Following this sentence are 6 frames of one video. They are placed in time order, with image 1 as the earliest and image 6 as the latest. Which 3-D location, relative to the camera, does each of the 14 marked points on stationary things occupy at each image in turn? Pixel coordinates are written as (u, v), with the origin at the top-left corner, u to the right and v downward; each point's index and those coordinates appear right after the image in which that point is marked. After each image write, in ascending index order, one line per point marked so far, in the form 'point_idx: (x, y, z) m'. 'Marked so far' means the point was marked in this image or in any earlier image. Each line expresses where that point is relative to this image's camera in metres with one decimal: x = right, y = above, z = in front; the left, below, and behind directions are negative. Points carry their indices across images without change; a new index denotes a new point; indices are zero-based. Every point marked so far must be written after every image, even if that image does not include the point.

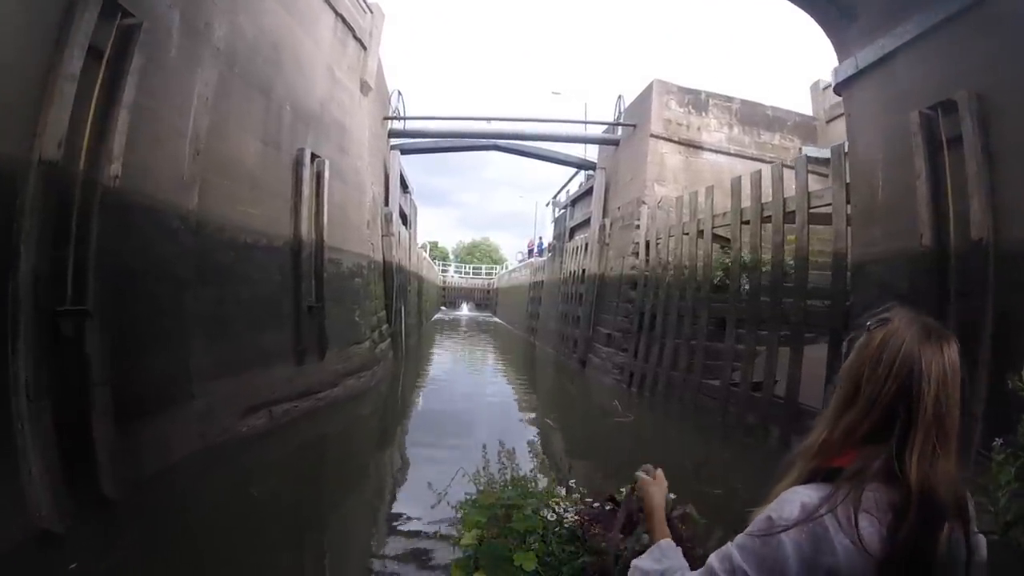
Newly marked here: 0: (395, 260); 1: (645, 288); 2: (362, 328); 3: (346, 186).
0: (-1.9, +0.5, +9.9) m
1: (+1.7, 0.0, +8.1) m
2: (-1.9, -0.5, +7.5) m
3: (-1.9, +1.2, +7.1) m
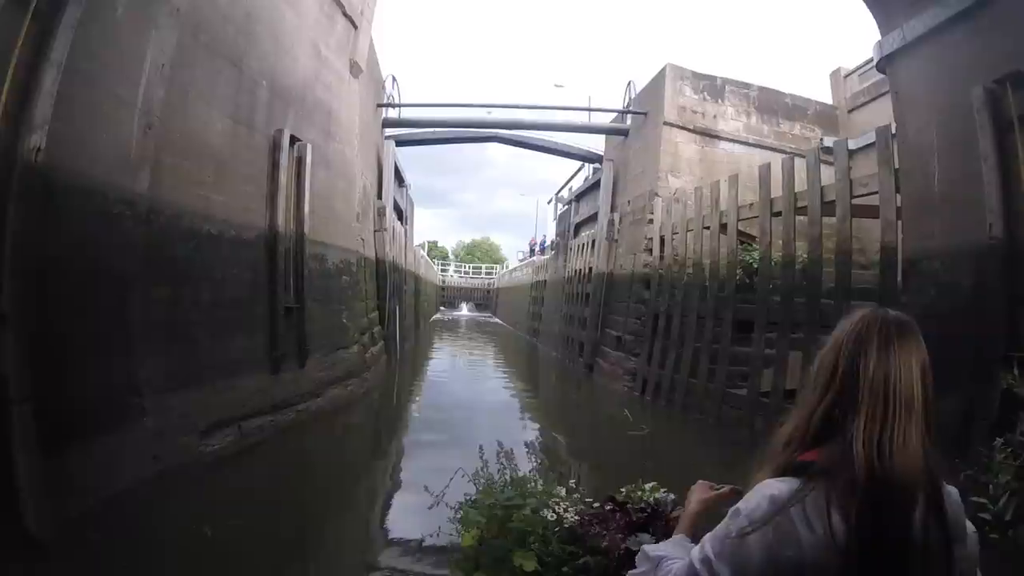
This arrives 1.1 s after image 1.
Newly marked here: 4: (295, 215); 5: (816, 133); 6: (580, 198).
0: (-1.9, +0.5, +9.2) m
1: (+1.8, 0.0, +7.4) m
2: (-1.8, -0.5, +6.9) m
3: (-1.9, +1.2, +6.4) m
4: (-2.0, +0.7, +5.5) m
5: (+4.7, +2.4, +9.6) m
6: (+1.3, +1.8, +12.2) m
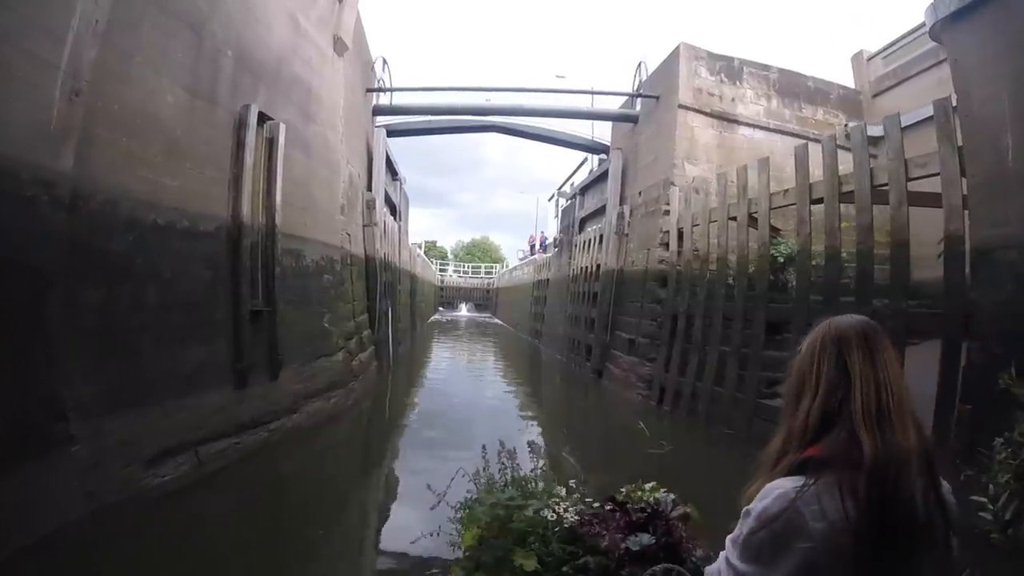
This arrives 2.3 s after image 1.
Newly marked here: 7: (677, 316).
0: (-1.9, +0.5, +8.5) m
1: (+1.8, 0.0, +6.7) m
2: (-1.8, -0.5, +6.2) m
3: (-1.9, +1.2, +5.7) m
4: (-2.0, +0.7, +4.8) m
5: (+4.7, +2.4, +8.9) m
6: (+1.3, +1.8, +11.5) m
7: (+1.8, -0.3, +6.7) m
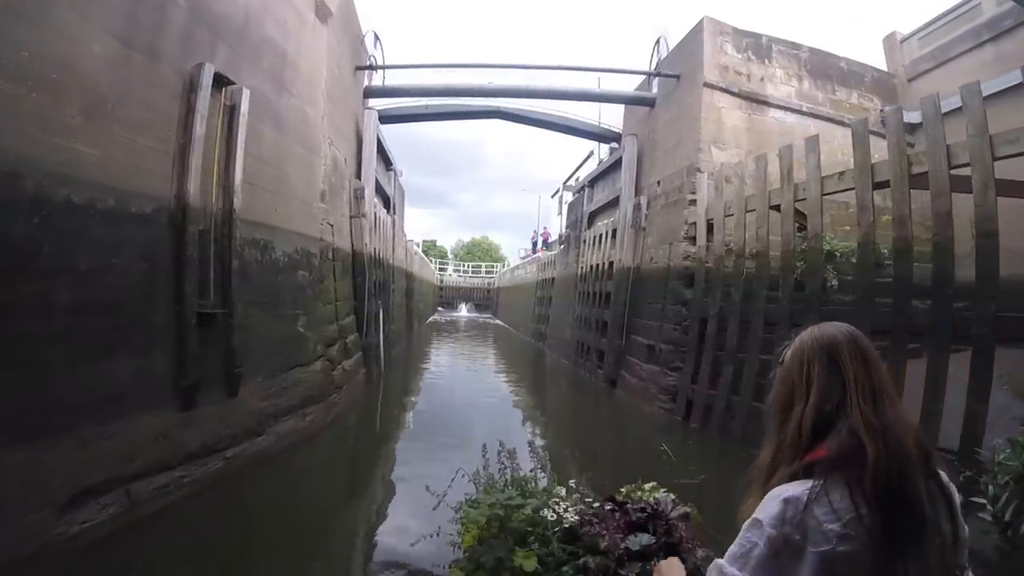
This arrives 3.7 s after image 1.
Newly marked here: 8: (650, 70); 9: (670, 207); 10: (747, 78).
0: (-1.8, +0.5, +7.7) m
1: (+1.8, 0.0, +5.9) m
2: (-1.7, -0.5, +5.4) m
3: (-1.8, +1.2, +4.9) m
4: (-1.9, +0.7, +4.0) m
5: (+4.8, +2.4, +8.1) m
6: (+1.4, +1.8, +10.7) m
7: (+1.9, -0.3, +5.9) m
8: (+1.7, +2.7, +7.6) m
9: (+1.8, +0.9, +6.9) m
10: (+2.8, +2.5, +7.2) m
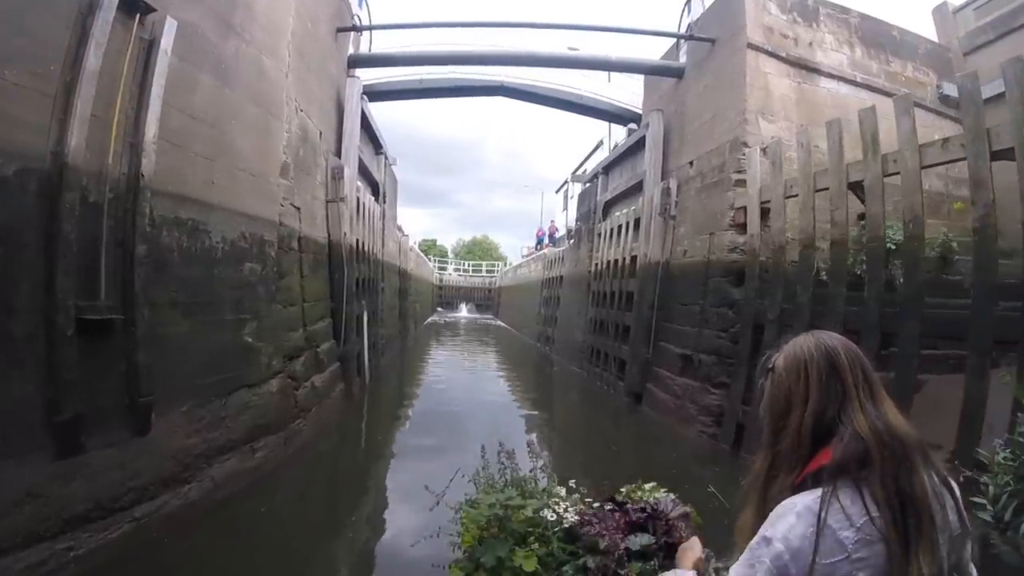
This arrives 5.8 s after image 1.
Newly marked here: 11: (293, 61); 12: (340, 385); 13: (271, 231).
0: (-1.7, +0.5, +6.6) m
1: (+1.9, 0.0, +4.8) m
2: (-1.7, -0.5, +4.3) m
3: (-1.7, +1.2, +3.8) m
4: (-1.8, +0.7, +2.9) m
5: (+4.9, +2.4, +7.0) m
6: (+1.5, +1.8, +9.6) m
7: (+1.9, -0.3, +4.8) m
8: (+1.8, +2.7, +6.6) m
9: (+1.9, +0.9, +5.9) m
10: (+2.8, +2.5, +6.2) m
11: (-1.7, +1.8, +4.8) m
12: (-1.7, -1.0, +6.2) m
13: (-1.7, +0.4, +4.4) m
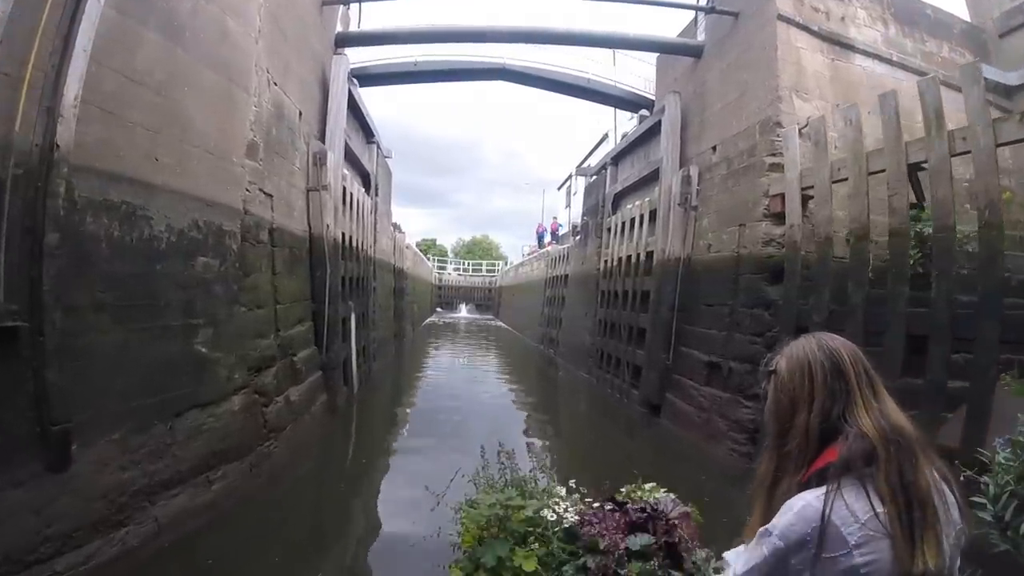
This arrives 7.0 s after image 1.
0: (-1.7, +0.5, +6.1) m
1: (+2.0, 0.0, +4.2) m
2: (-1.6, -0.5, +3.7) m
3: (-1.7, +1.2, +3.2) m
4: (-1.8, +0.7, +2.3) m
5: (+4.9, +2.5, +6.5) m
6: (+1.5, +1.8, +9.1) m
7: (+2.0, -0.3, +4.2) m
8: (+1.8, +2.7, +6.0) m
9: (+1.9, +0.9, +5.3) m
10: (+2.9, +2.5, +5.6) m
11: (-1.7, +1.8, +4.2) m
12: (-1.7, -1.0, +5.6) m
13: (-1.7, +0.4, +3.8) m
